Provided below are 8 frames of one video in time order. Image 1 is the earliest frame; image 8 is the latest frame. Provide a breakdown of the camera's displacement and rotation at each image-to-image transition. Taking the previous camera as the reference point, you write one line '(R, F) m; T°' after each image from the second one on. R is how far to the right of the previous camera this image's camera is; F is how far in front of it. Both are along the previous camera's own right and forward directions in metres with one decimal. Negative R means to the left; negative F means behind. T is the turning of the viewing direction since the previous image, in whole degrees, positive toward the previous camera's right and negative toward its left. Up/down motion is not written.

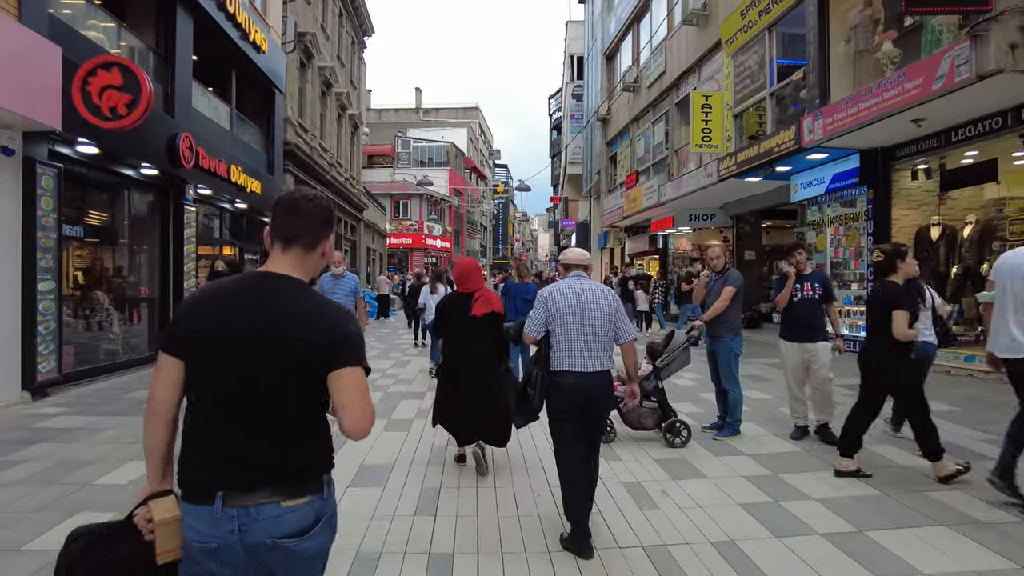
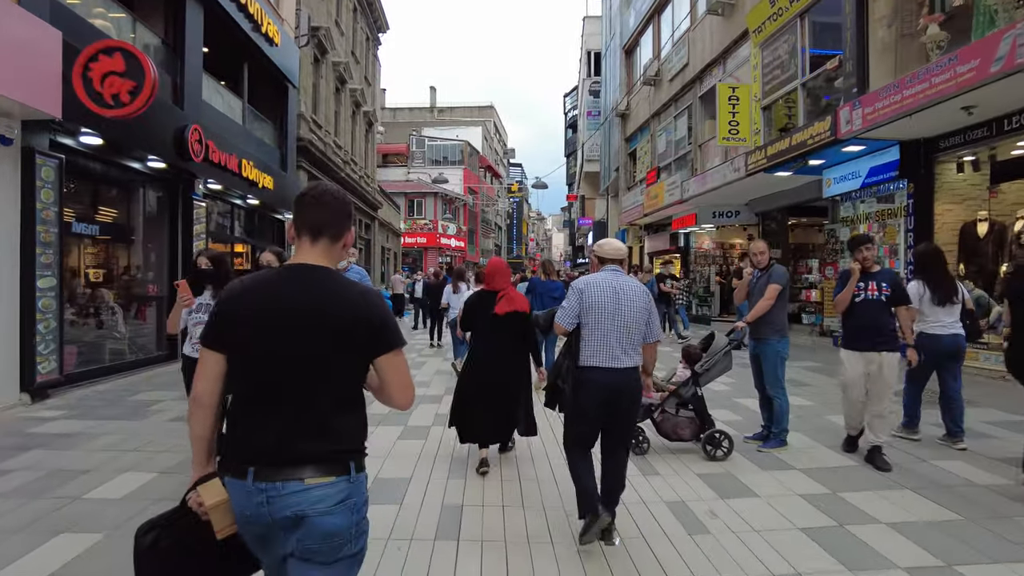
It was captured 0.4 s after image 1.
(-0.1, +0.4) m; -1°
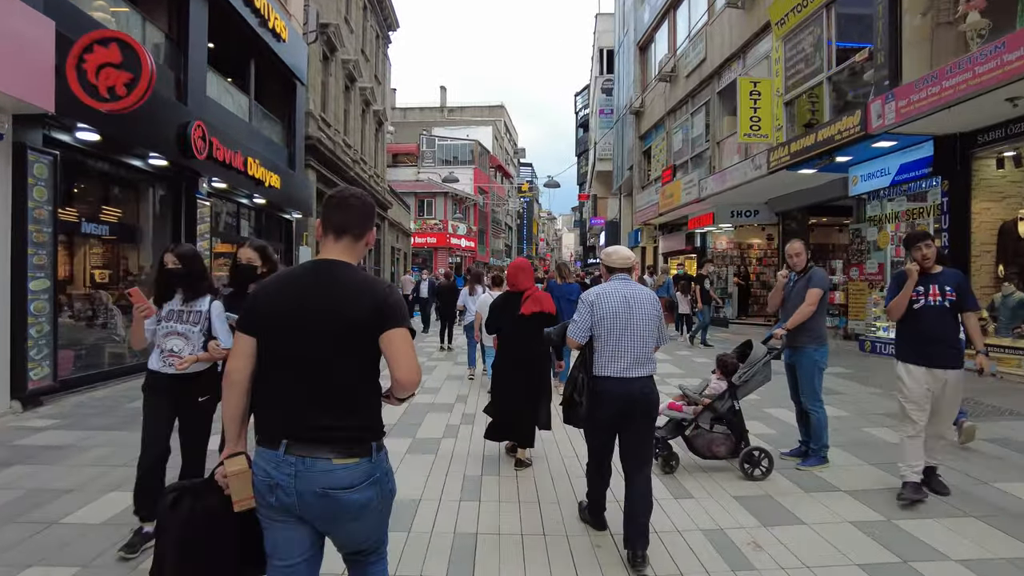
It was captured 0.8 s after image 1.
(-0.1, +0.4) m; -1°
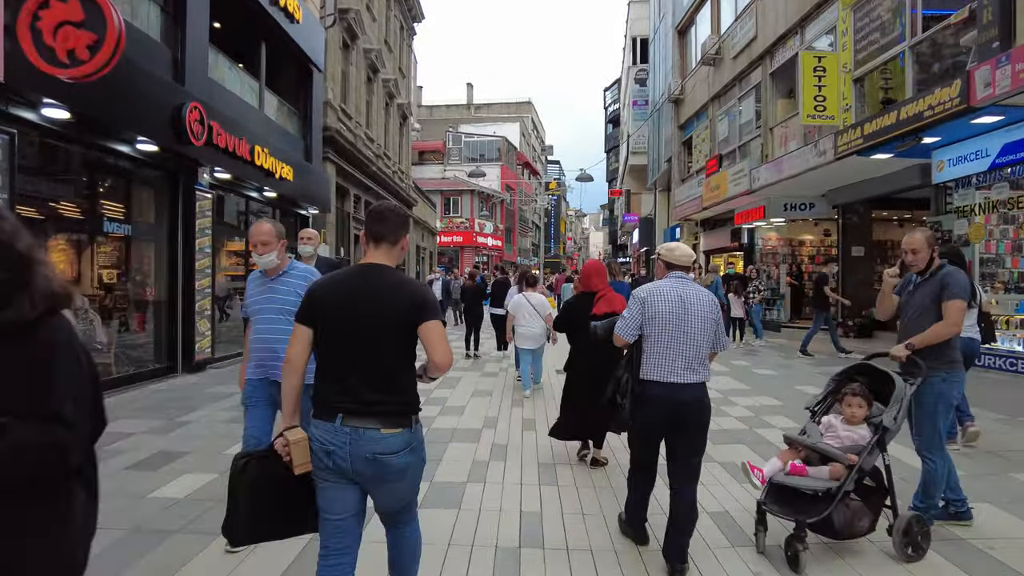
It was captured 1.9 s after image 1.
(-0.1, +1.2) m; -2°
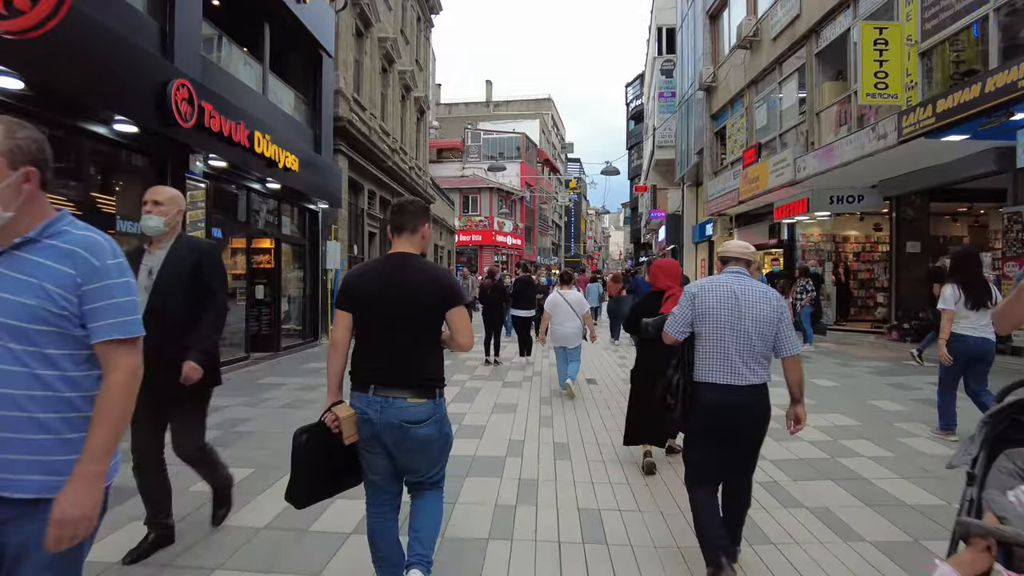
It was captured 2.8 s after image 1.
(-0.1, +1.0) m; -2°
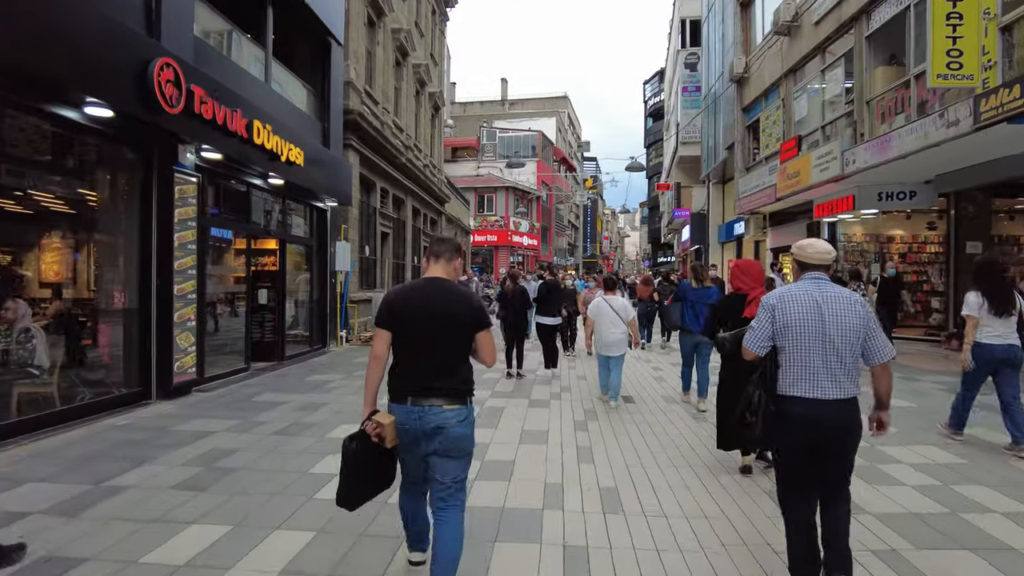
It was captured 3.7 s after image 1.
(-0.1, +1.0) m; -1°
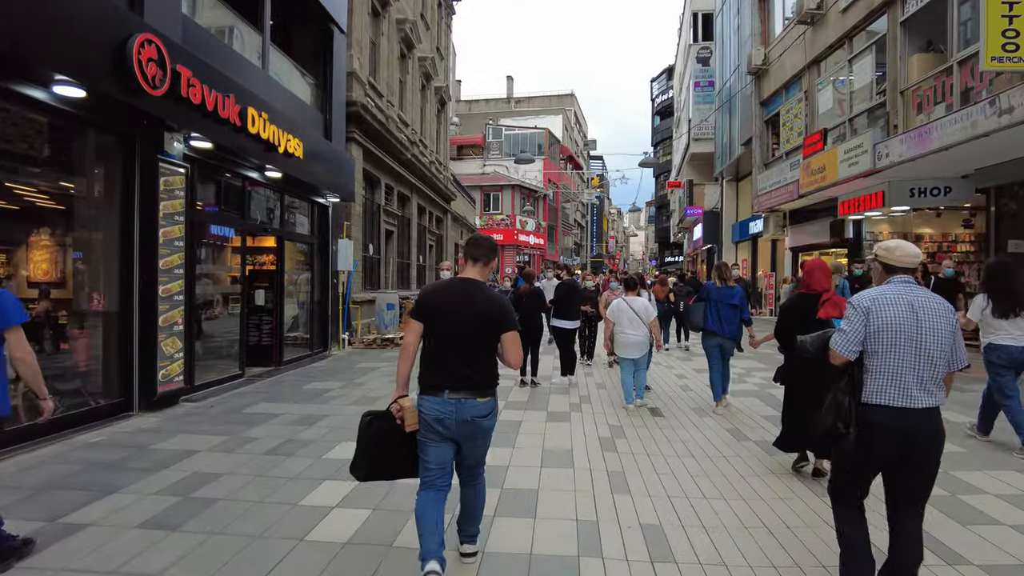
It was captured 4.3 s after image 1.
(-0.1, +0.7) m; 0°
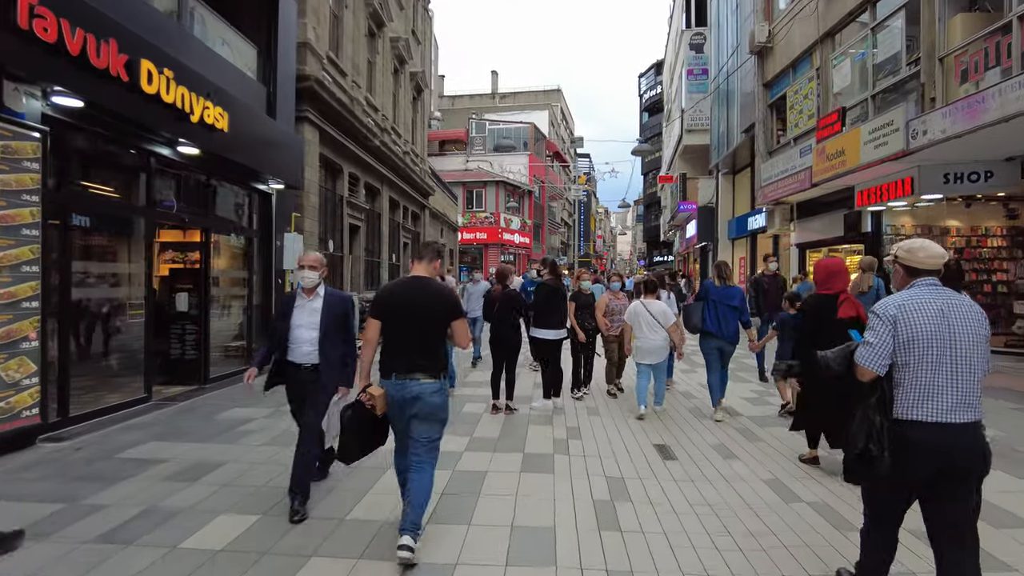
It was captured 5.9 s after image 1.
(+0.2, +1.7) m; +1°
